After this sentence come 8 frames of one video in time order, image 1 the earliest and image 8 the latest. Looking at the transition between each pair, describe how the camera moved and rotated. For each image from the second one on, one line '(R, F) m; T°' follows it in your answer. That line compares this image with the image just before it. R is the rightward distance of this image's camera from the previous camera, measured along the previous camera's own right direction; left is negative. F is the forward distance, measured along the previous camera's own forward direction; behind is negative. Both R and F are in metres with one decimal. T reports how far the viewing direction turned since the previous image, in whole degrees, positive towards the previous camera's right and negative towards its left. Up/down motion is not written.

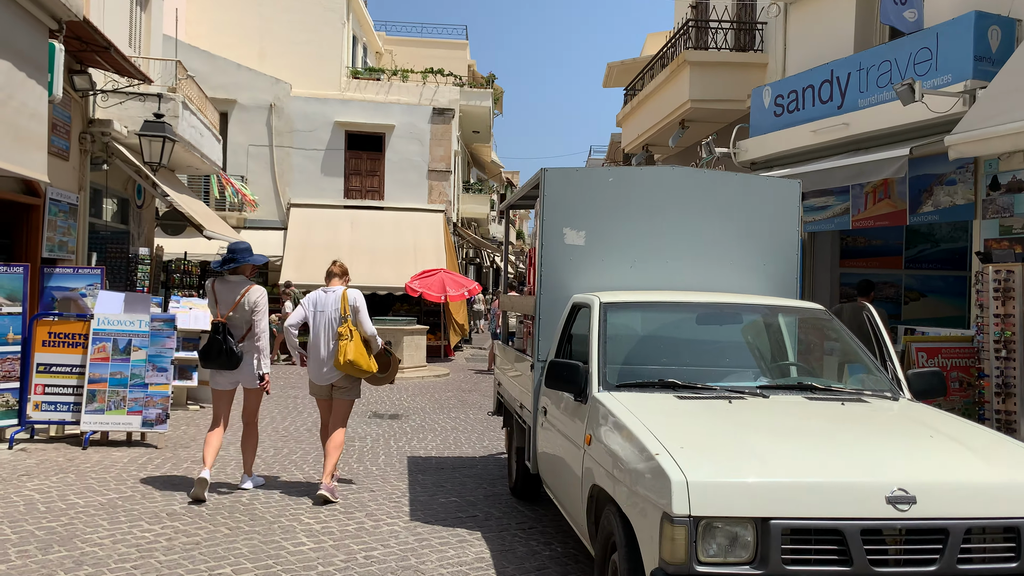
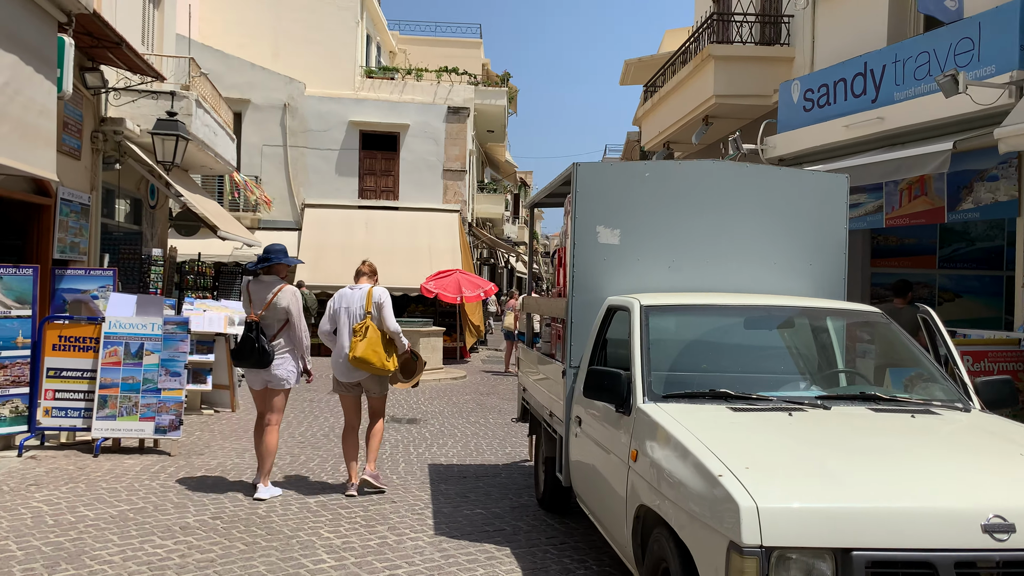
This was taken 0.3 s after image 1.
(-0.1, +0.3) m; -1°
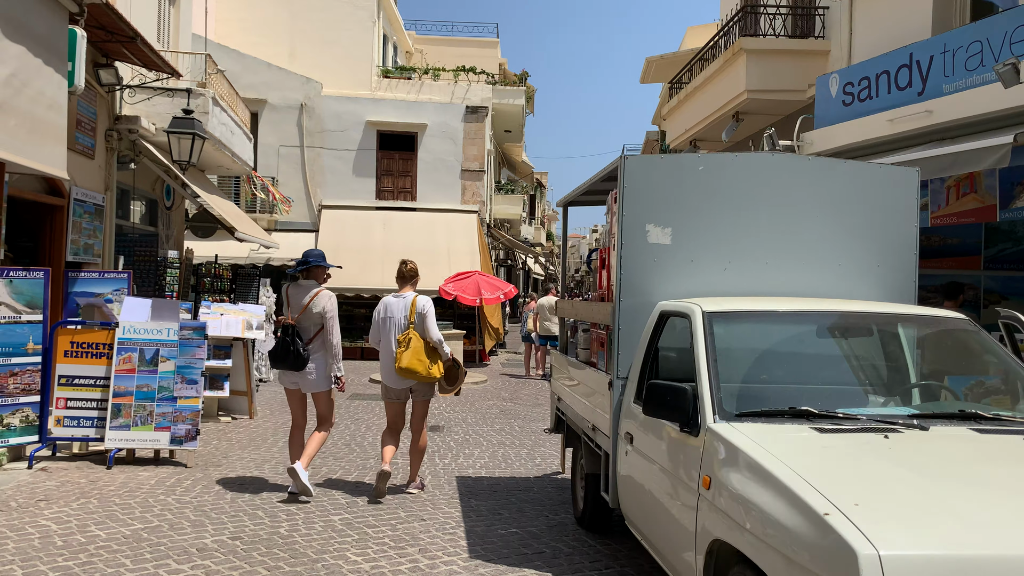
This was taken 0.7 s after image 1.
(-0.1, +0.3) m; -1°
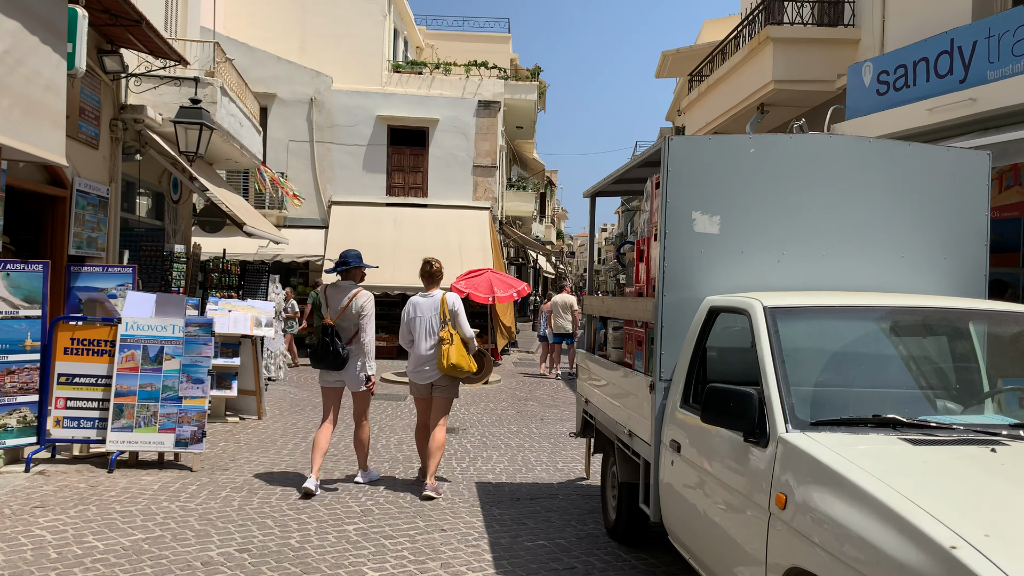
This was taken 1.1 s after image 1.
(-0.1, +0.3) m; -1°
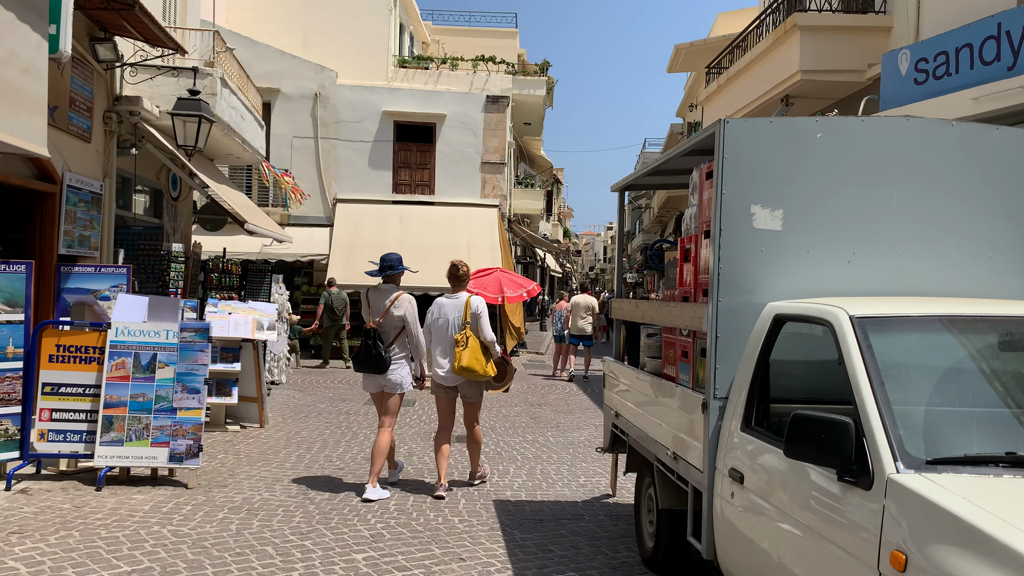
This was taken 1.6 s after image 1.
(-0.1, +0.5) m; 0°
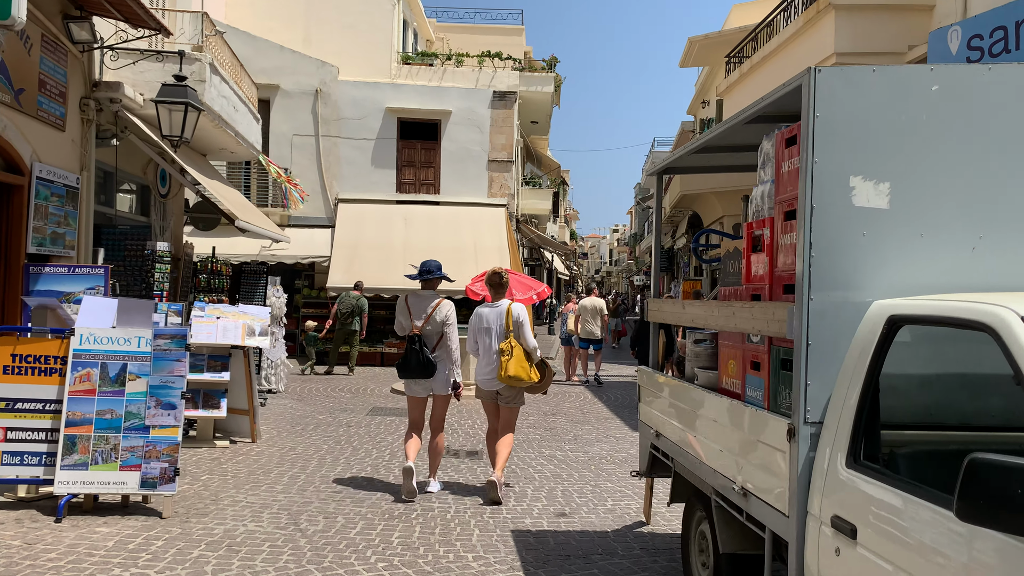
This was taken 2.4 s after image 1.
(-0.1, +0.7) m; 0°
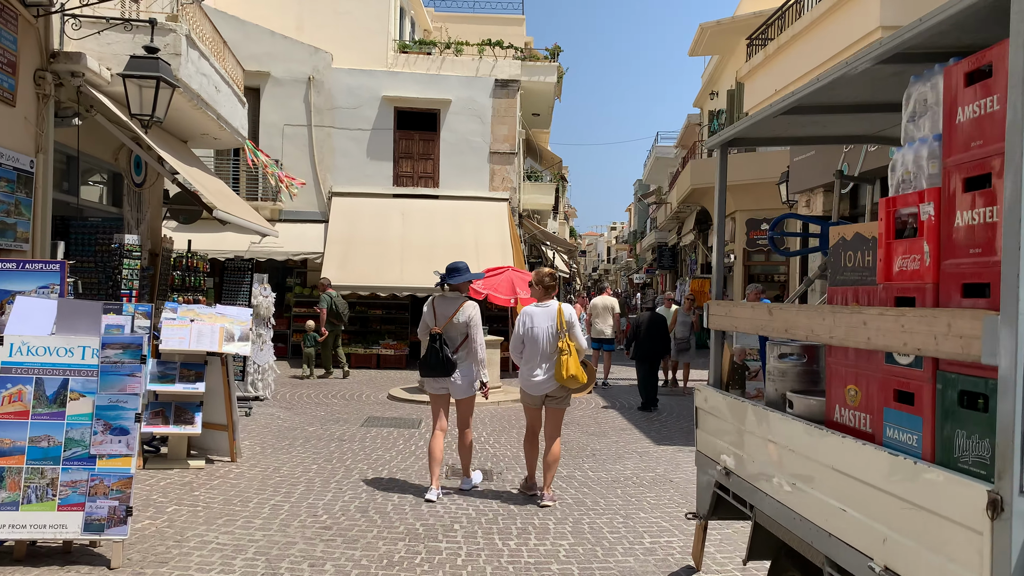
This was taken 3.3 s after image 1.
(-0.2, +0.9) m; 0°
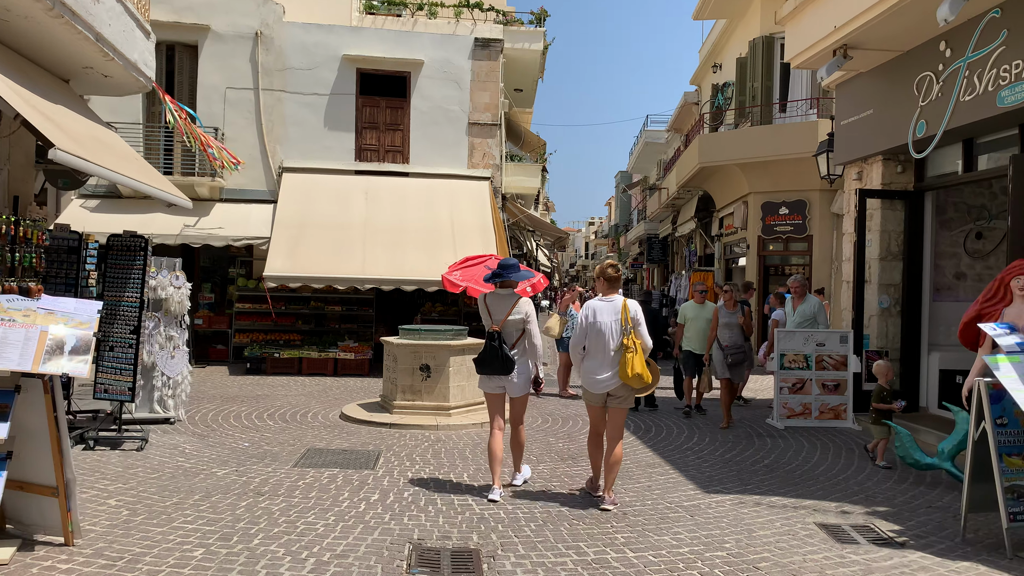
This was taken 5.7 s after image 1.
(-0.1, +2.4) m; +2°
